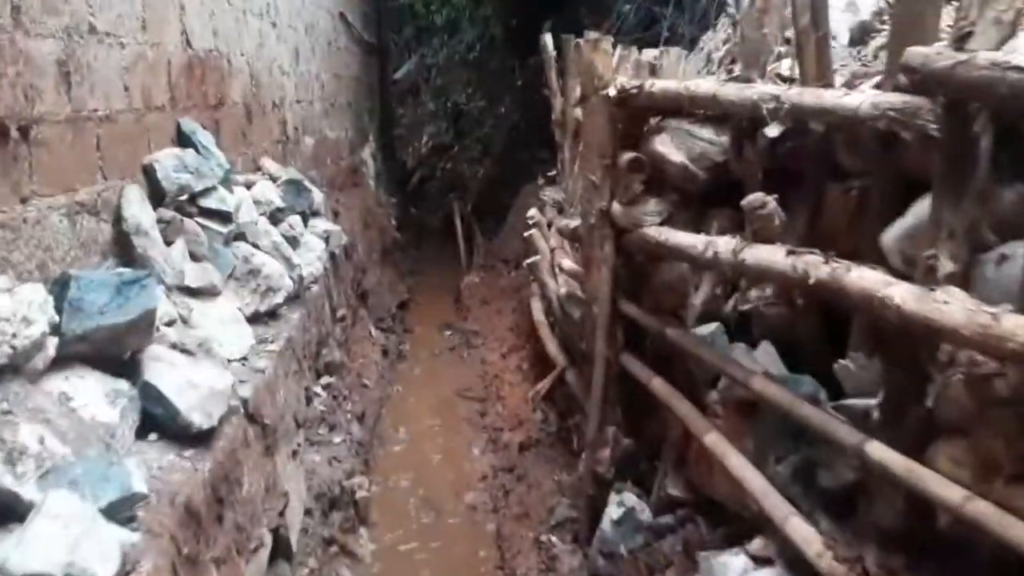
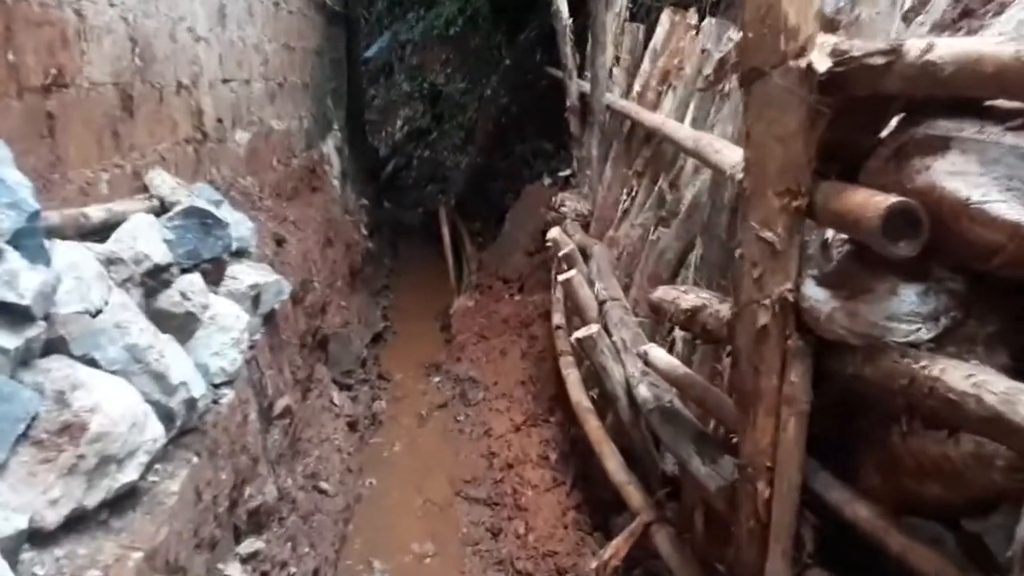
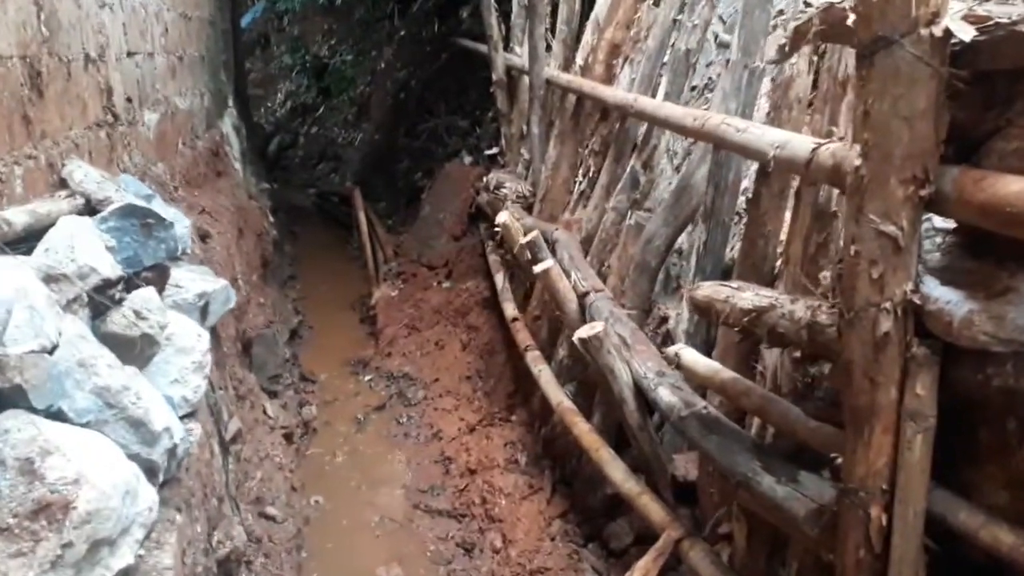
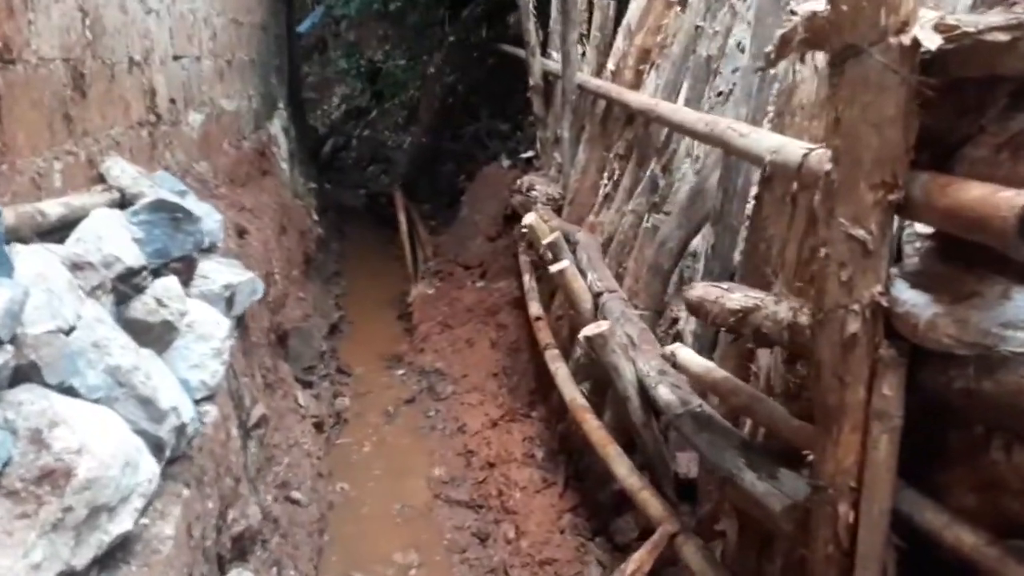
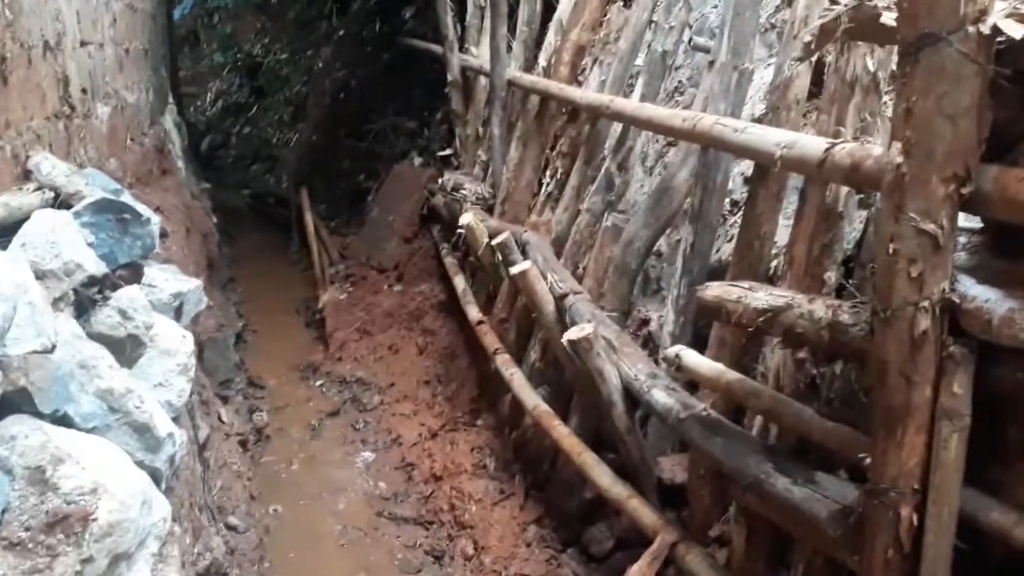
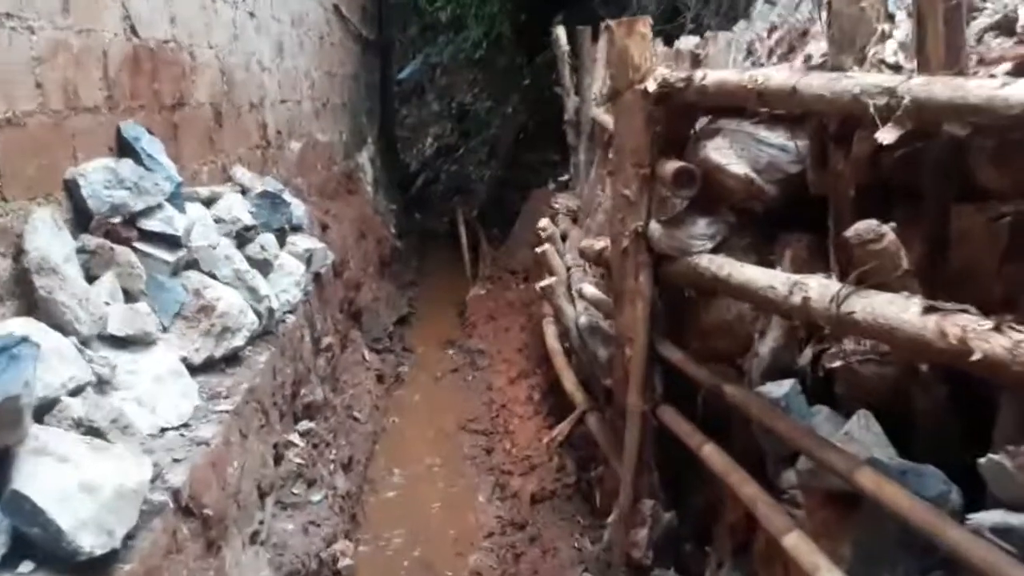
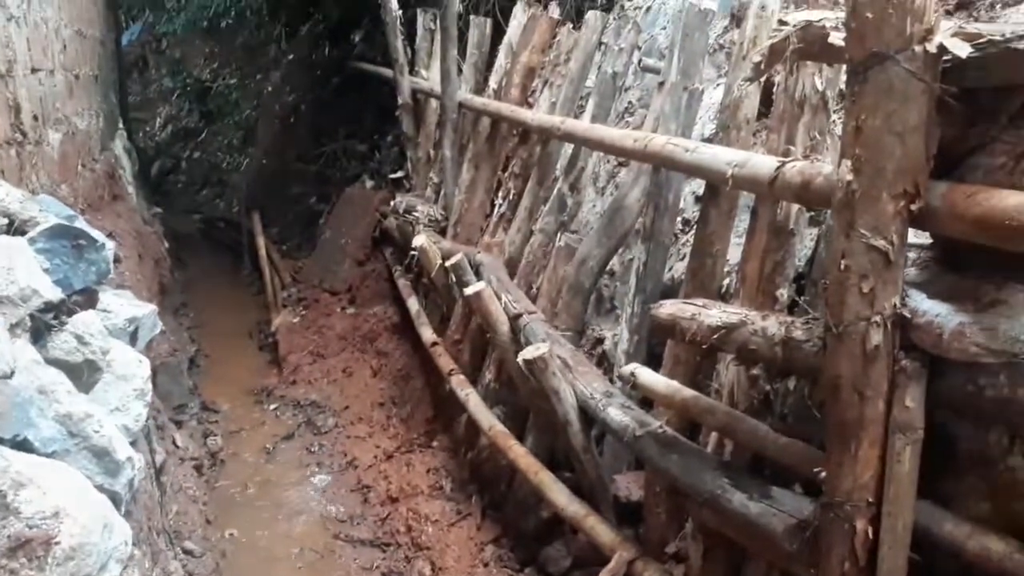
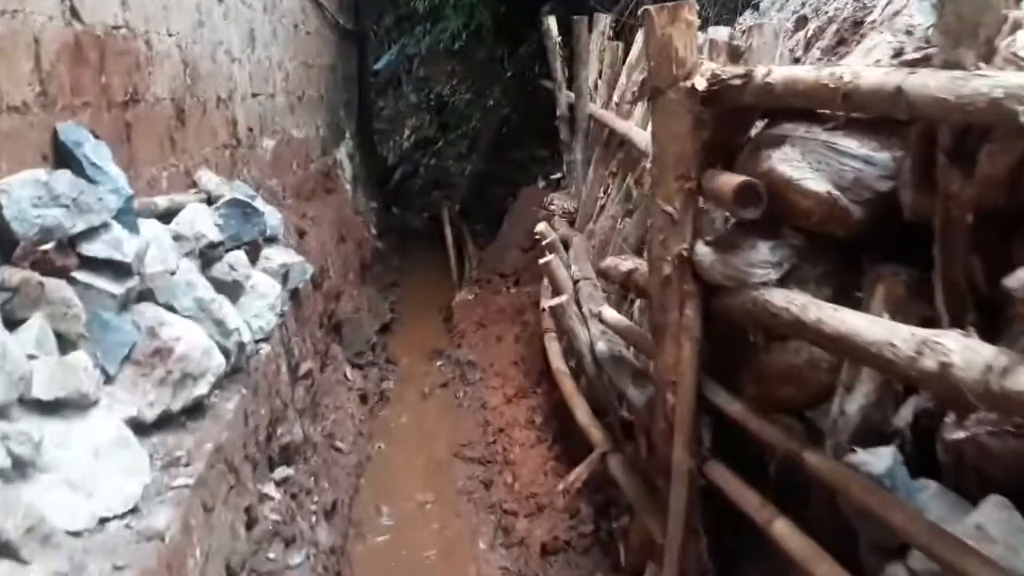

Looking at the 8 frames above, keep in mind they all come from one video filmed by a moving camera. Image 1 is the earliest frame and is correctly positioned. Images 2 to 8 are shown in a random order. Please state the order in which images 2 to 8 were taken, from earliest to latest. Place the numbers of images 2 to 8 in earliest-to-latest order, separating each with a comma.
6, 8, 2, 4, 3, 5, 7
